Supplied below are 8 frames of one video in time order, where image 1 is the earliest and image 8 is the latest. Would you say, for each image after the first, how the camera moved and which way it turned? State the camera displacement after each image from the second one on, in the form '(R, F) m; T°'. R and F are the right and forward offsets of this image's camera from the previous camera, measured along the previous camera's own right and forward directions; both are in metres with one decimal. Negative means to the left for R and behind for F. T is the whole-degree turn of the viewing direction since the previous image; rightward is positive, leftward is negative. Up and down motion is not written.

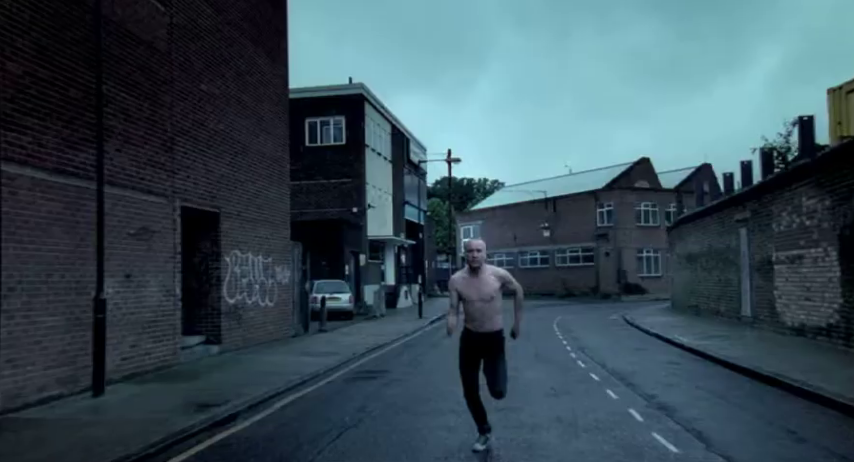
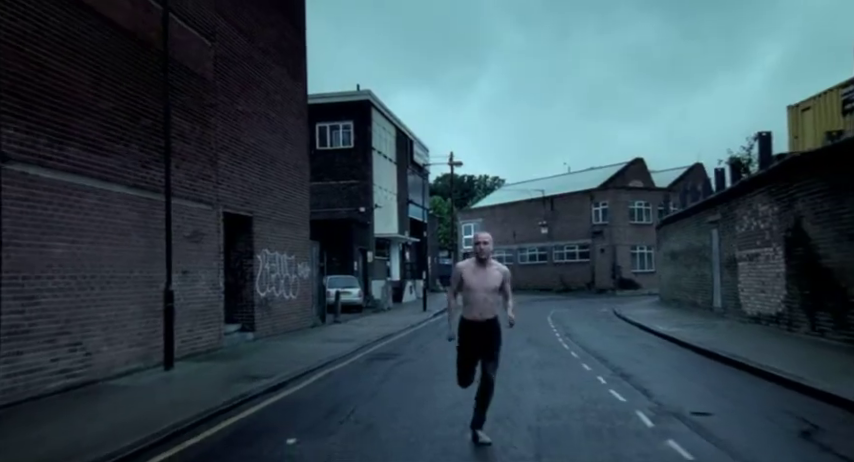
(-0.2, -2.3) m; 0°
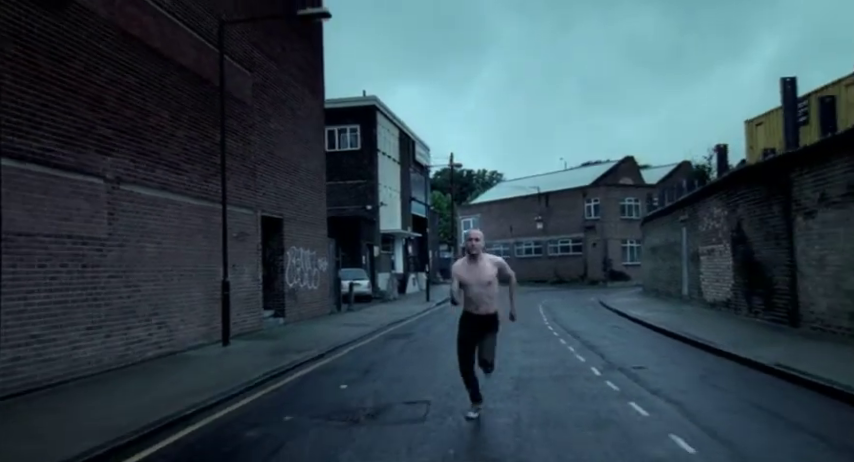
(-0.2, -3.0) m; 0°
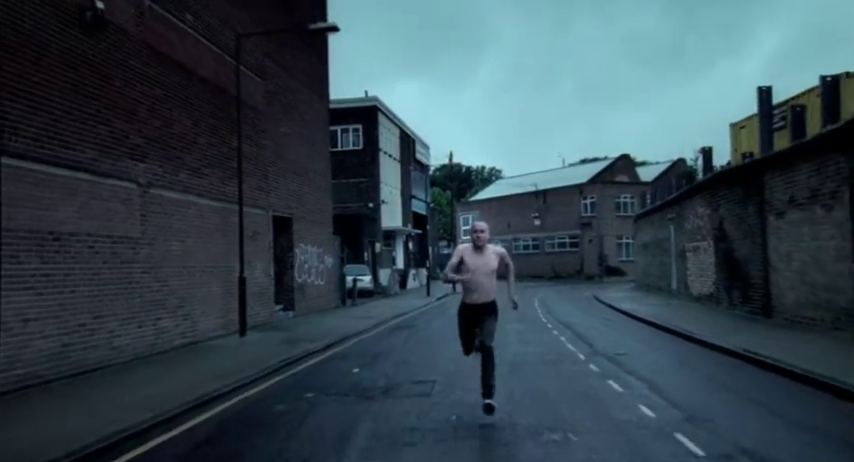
(-0.1, -1.2) m; 0°
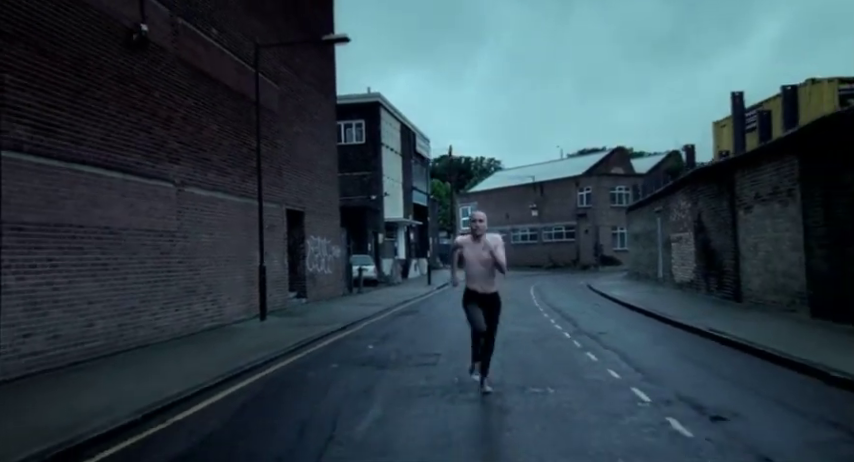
(-0.1, -1.7) m; 0°
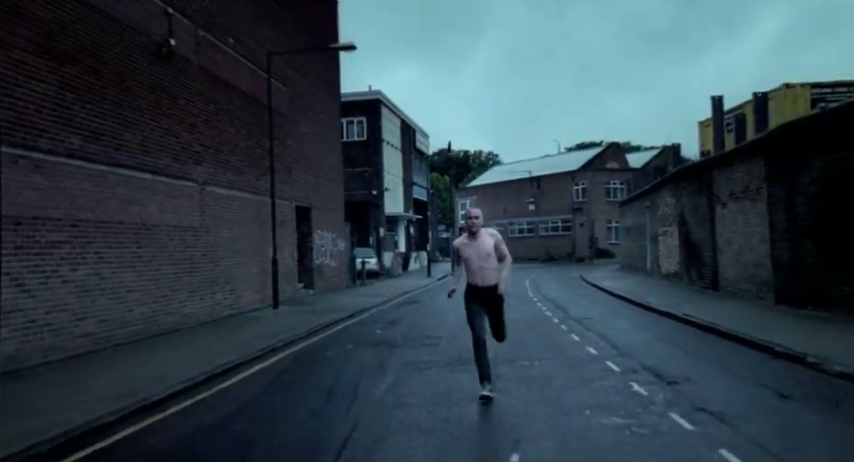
(-0.1, -1.4) m; 0°
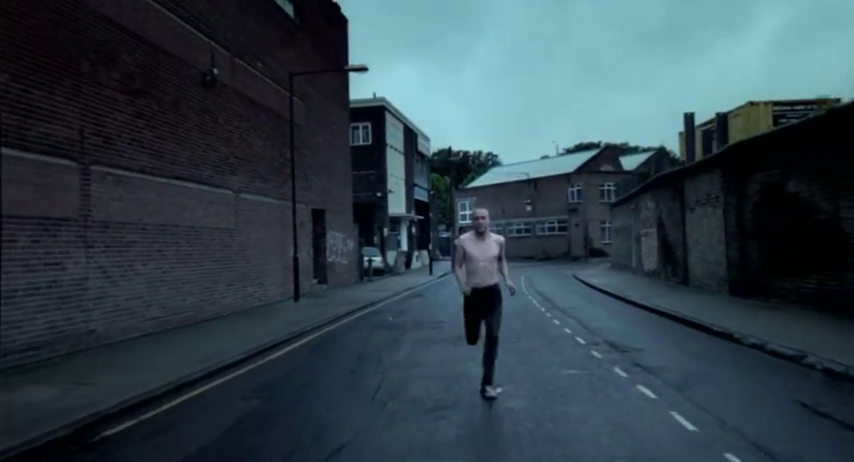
(-0.2, -2.5) m; 0°
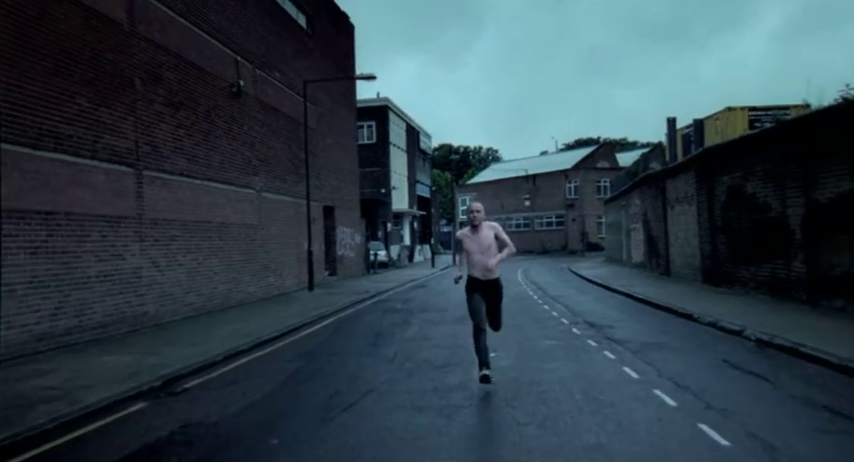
(-0.1, -2.0) m; 0°
